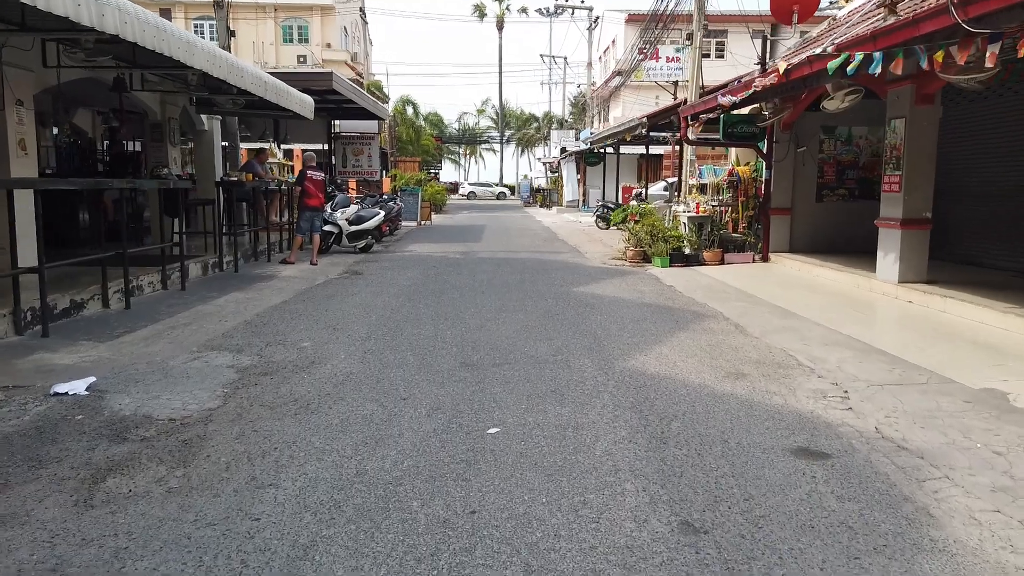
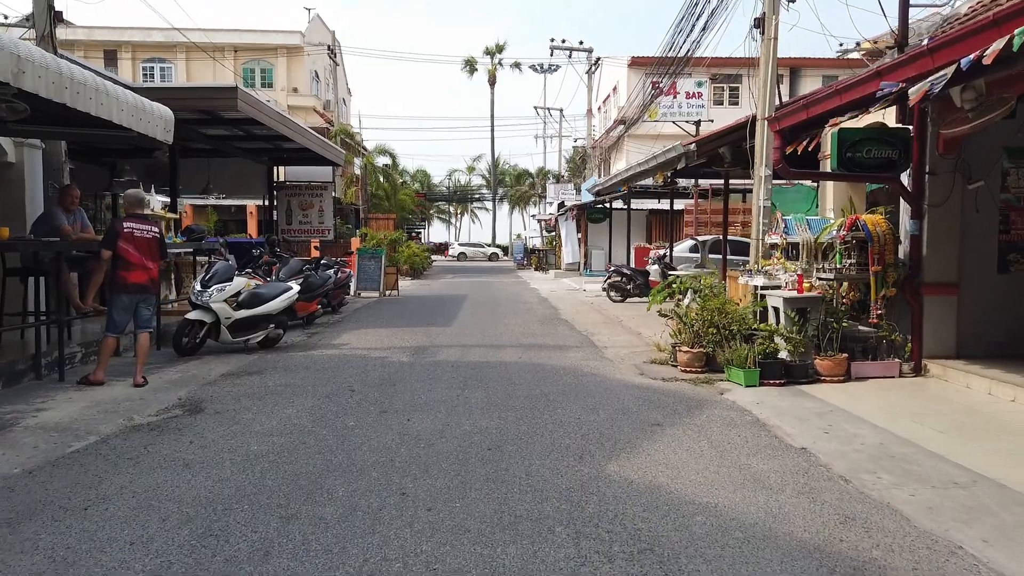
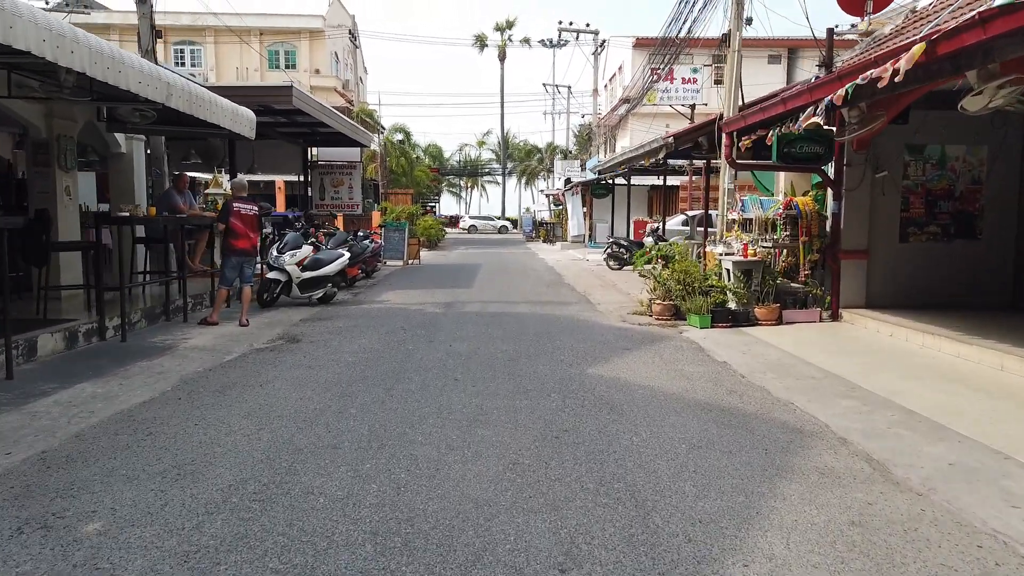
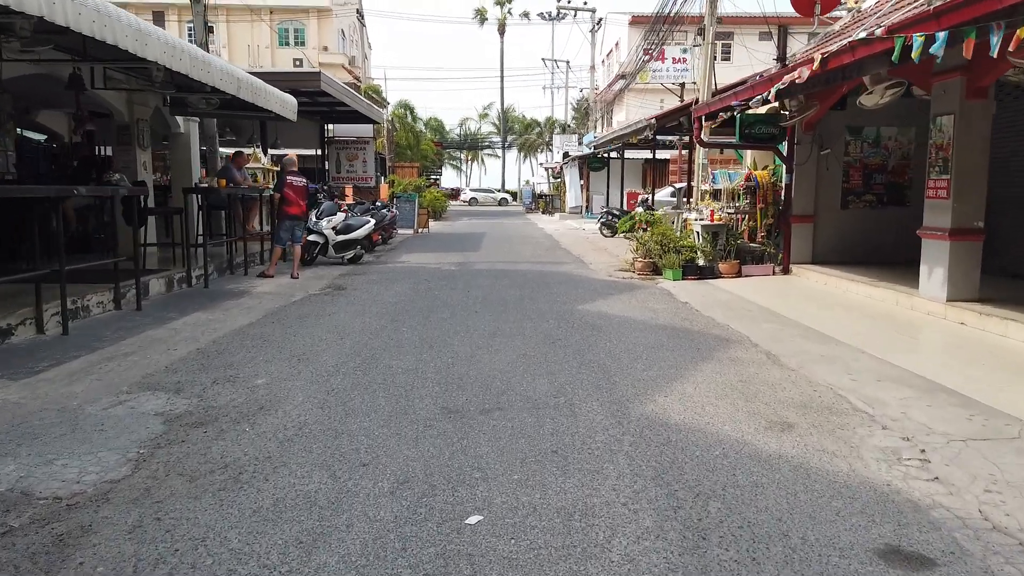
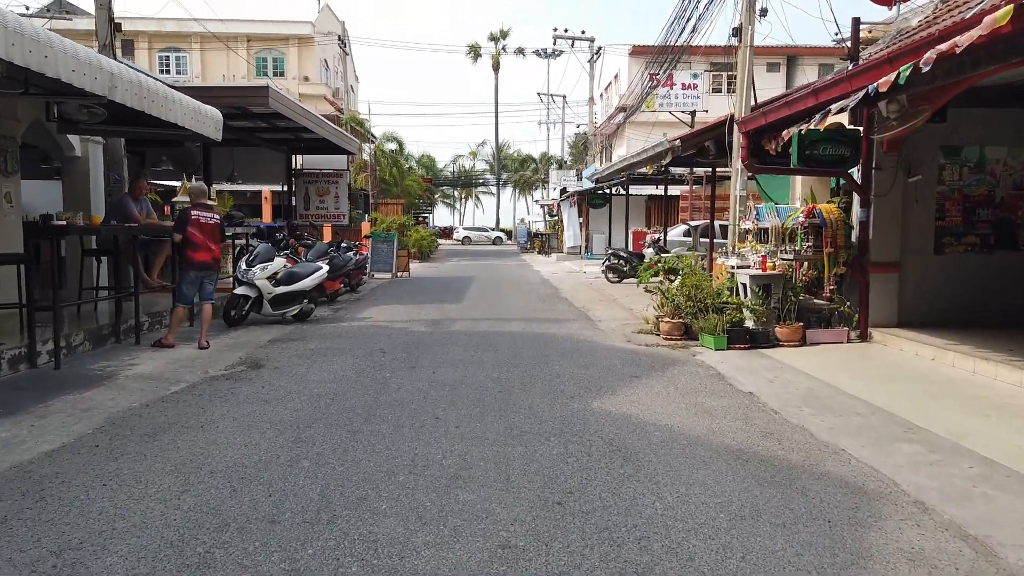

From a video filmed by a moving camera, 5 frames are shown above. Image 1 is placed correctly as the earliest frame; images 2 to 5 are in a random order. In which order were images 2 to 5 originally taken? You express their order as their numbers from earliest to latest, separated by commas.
4, 3, 5, 2
